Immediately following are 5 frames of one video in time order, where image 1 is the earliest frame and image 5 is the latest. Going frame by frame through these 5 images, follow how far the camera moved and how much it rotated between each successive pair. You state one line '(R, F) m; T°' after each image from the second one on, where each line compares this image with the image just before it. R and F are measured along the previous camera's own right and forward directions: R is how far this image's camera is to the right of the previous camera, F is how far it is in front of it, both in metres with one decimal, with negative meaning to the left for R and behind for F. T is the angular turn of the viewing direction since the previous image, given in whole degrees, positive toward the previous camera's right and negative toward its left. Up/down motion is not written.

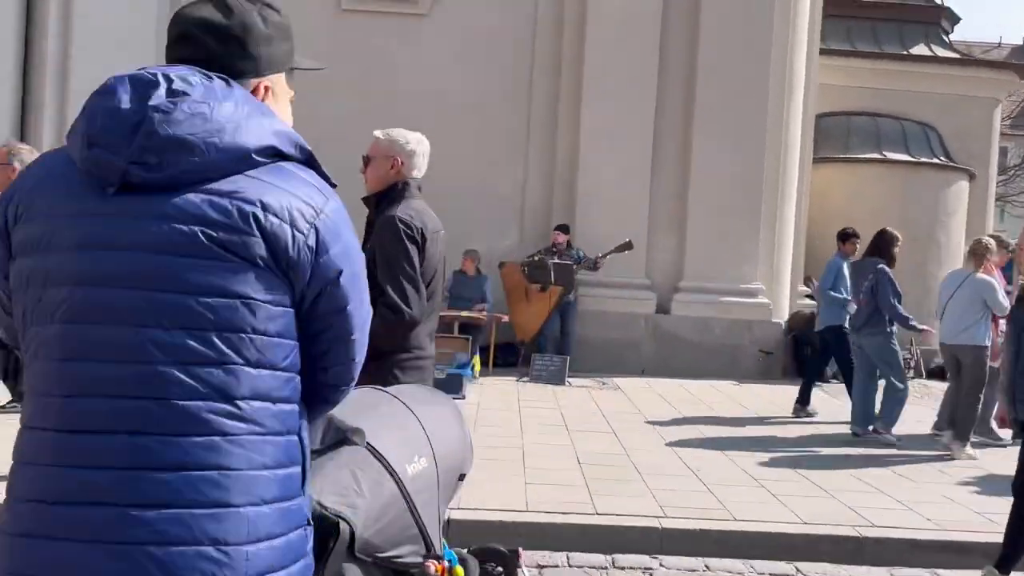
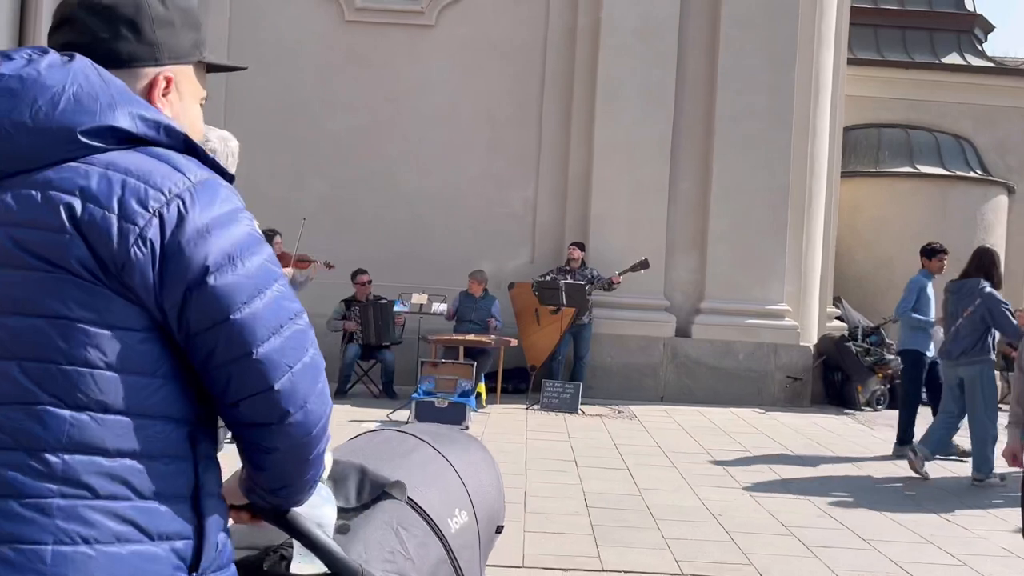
(+0.2, +0.6) m; -2°
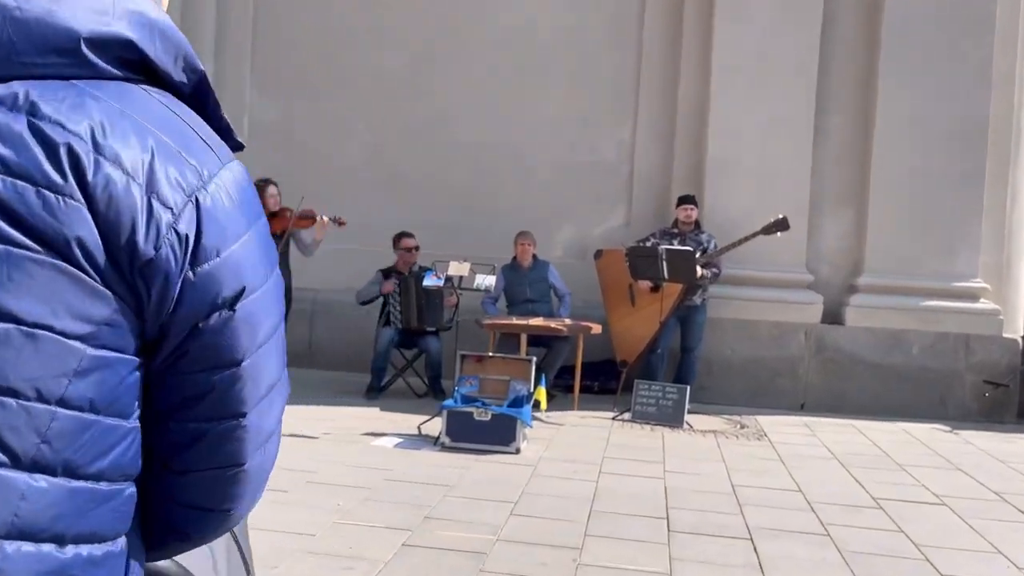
(+0.4, +2.4) m; -9°
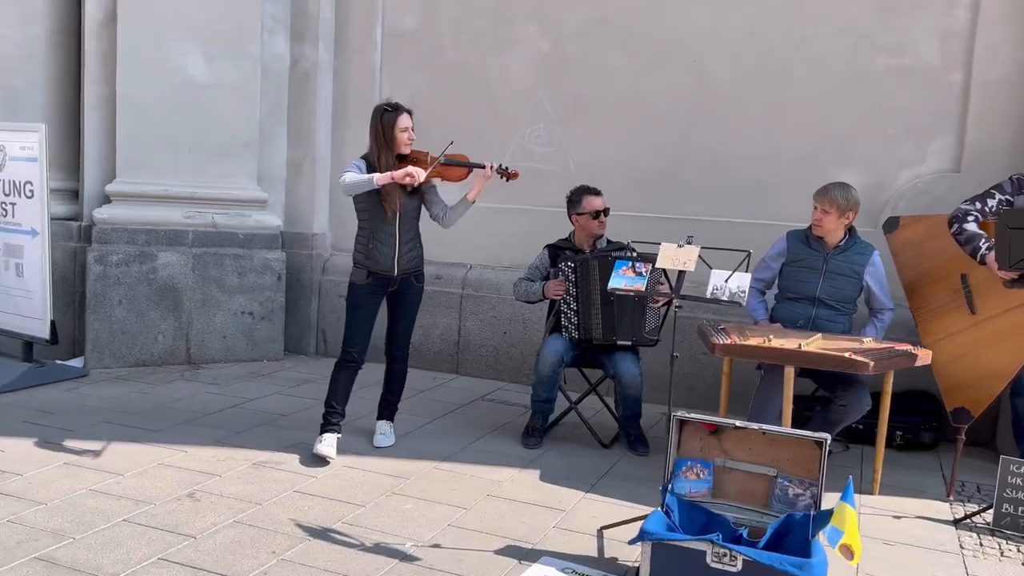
(-0.3, +2.8) m; -14°
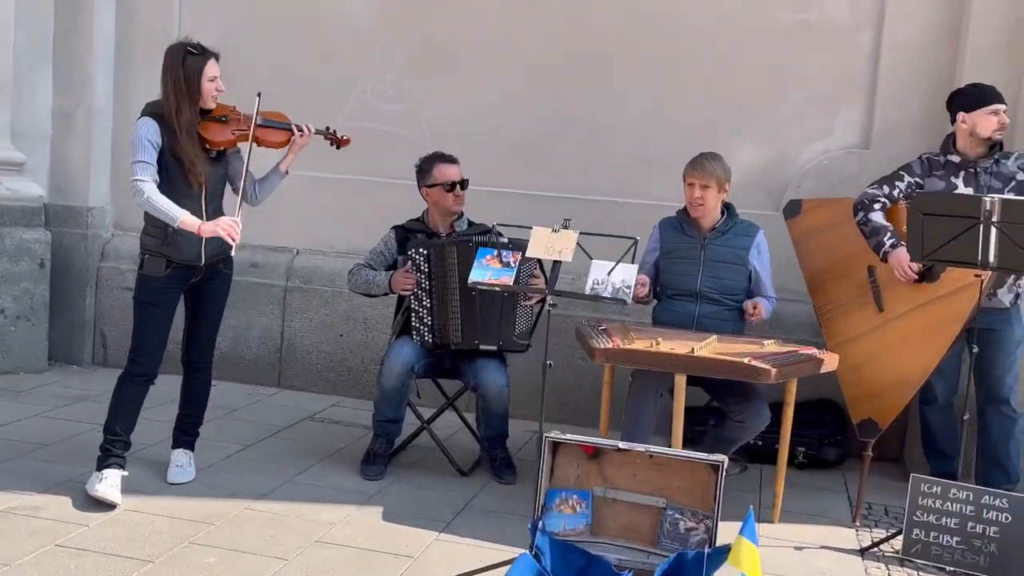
(+0.1, +0.9) m; +10°
